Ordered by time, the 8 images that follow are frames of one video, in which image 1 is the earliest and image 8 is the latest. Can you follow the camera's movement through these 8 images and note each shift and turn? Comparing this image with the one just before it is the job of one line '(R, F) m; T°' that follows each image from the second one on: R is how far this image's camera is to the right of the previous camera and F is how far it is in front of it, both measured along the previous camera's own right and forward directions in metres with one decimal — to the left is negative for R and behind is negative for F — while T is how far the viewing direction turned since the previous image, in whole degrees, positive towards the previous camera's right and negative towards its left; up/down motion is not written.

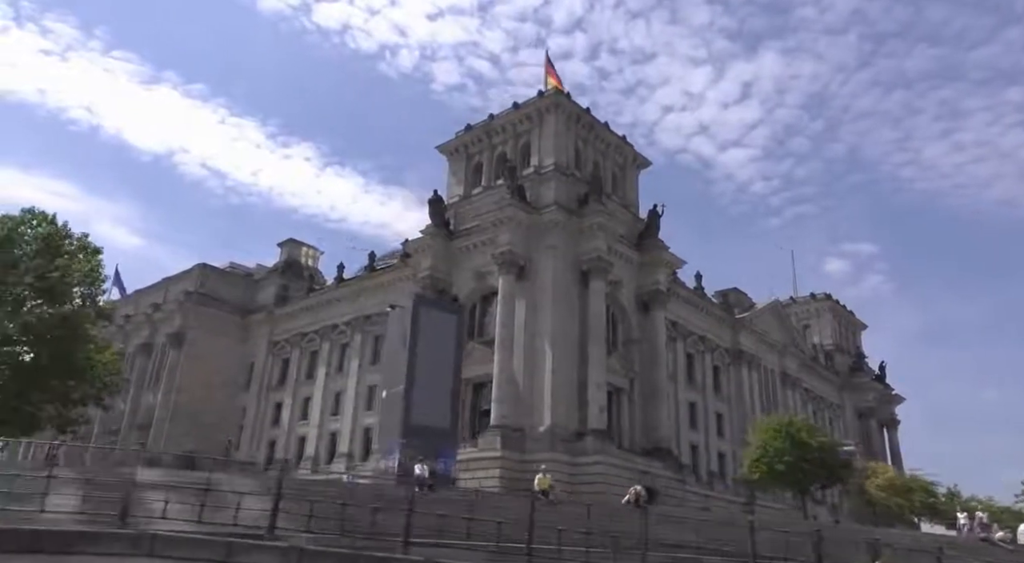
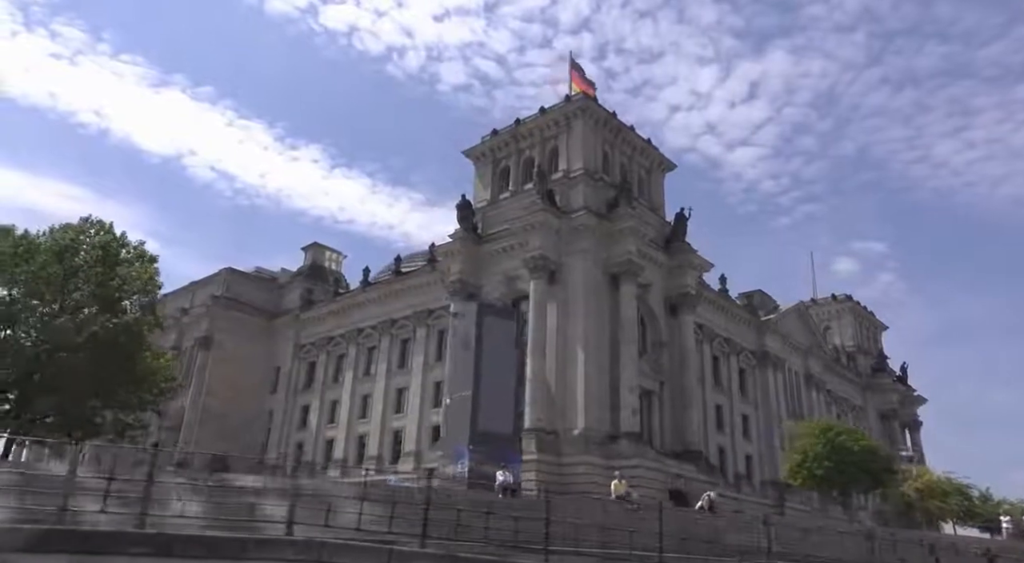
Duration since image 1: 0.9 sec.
(-1.2, -0.4) m; -1°
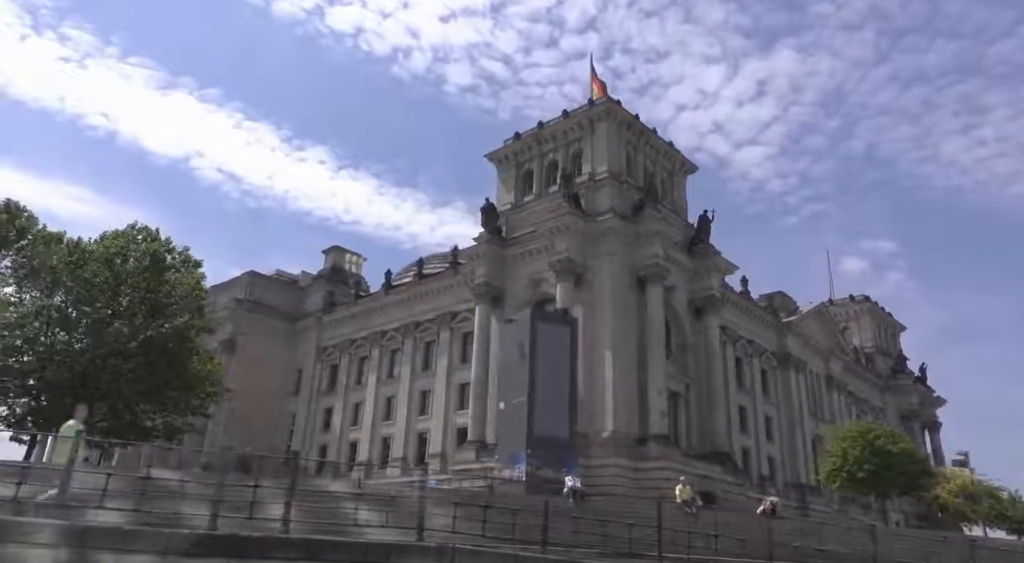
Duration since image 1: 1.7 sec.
(-1.0, -0.3) m; -1°
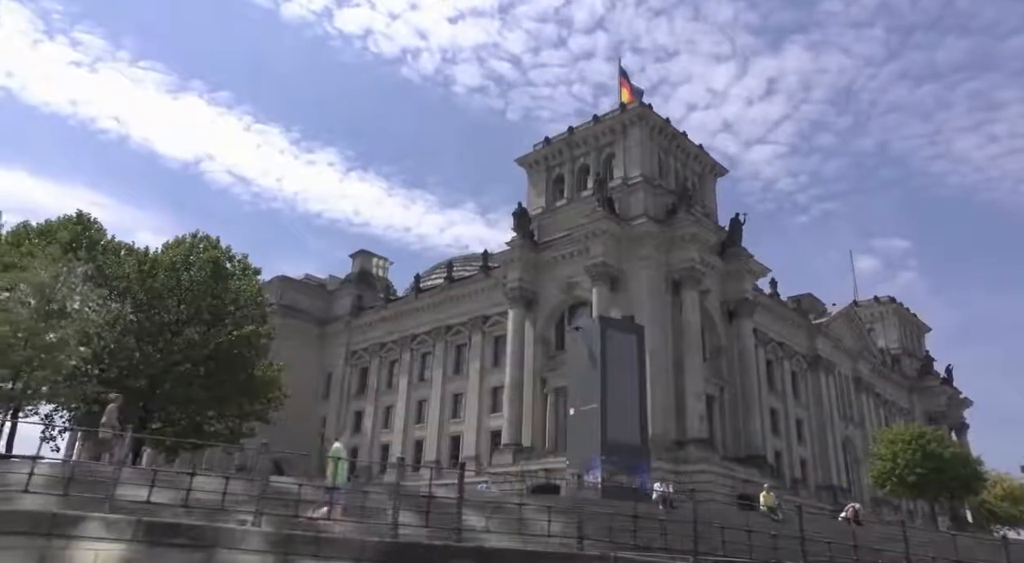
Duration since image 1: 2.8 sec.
(-1.4, -0.4) m; -1°
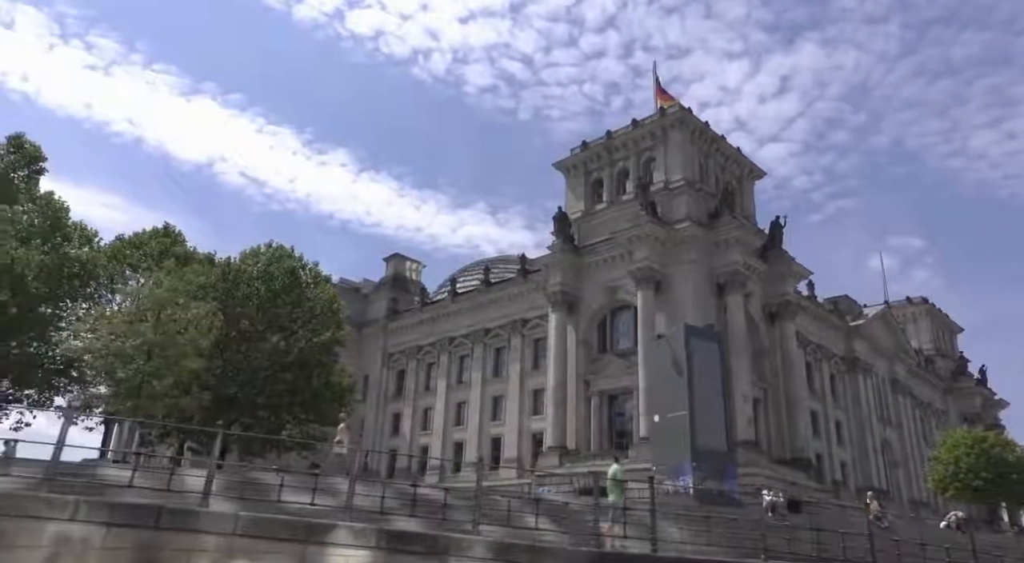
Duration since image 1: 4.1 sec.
(-1.8, -0.5) m; -1°
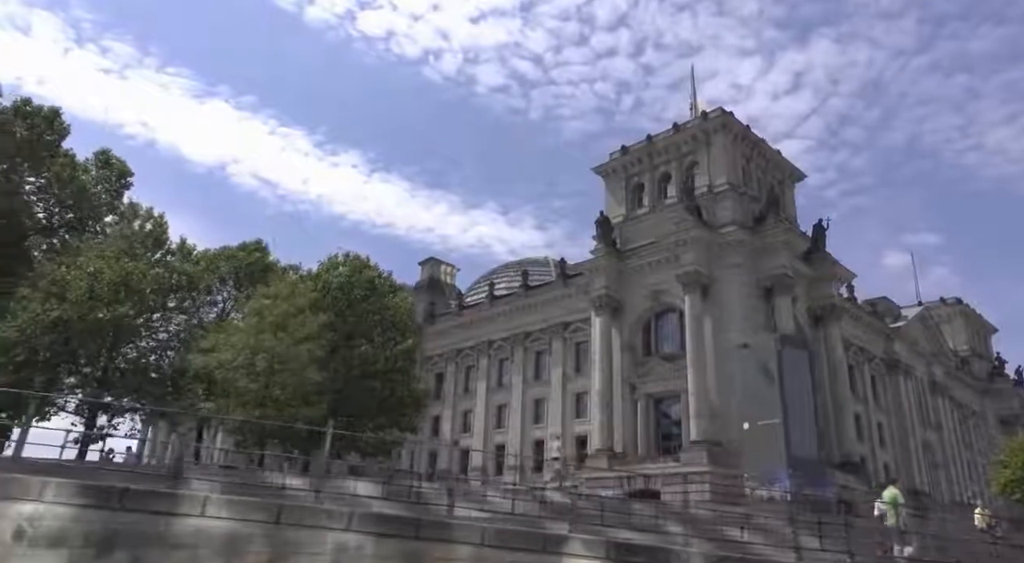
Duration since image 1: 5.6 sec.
(-2.0, -0.6) m; -1°
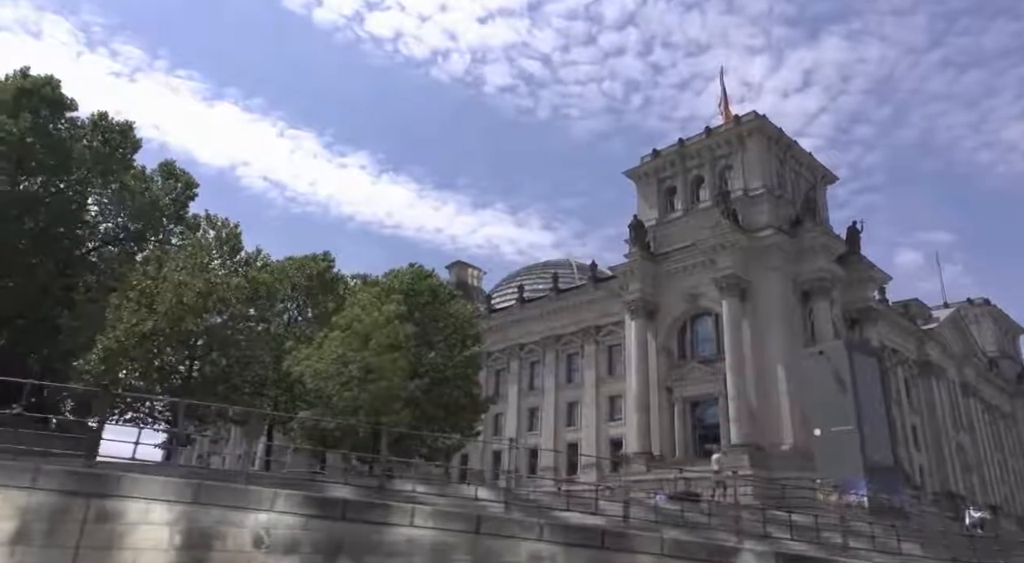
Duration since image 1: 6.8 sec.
(-1.6, -0.4) m; -1°
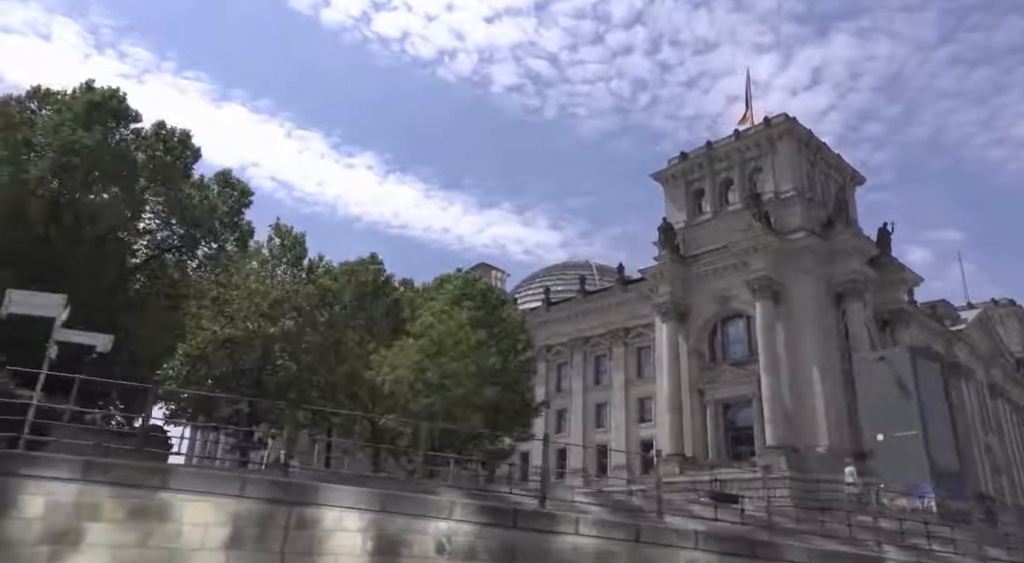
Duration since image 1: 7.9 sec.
(-1.4, -0.4) m; -1°
